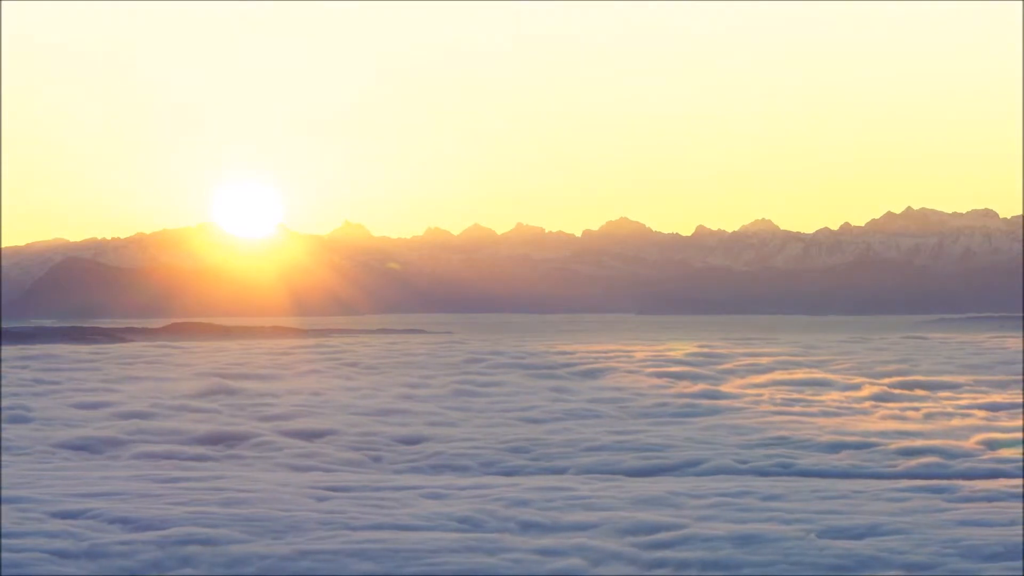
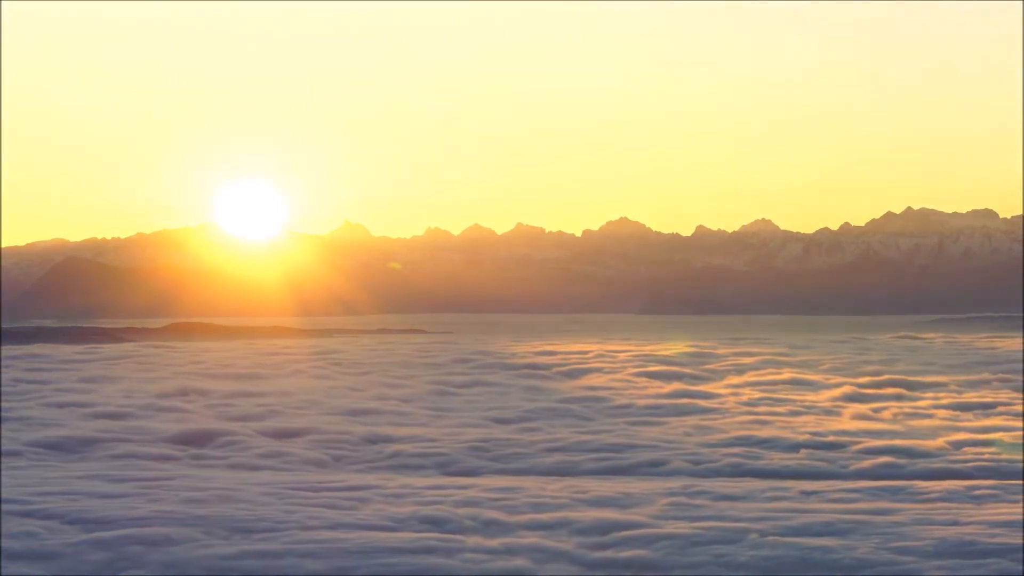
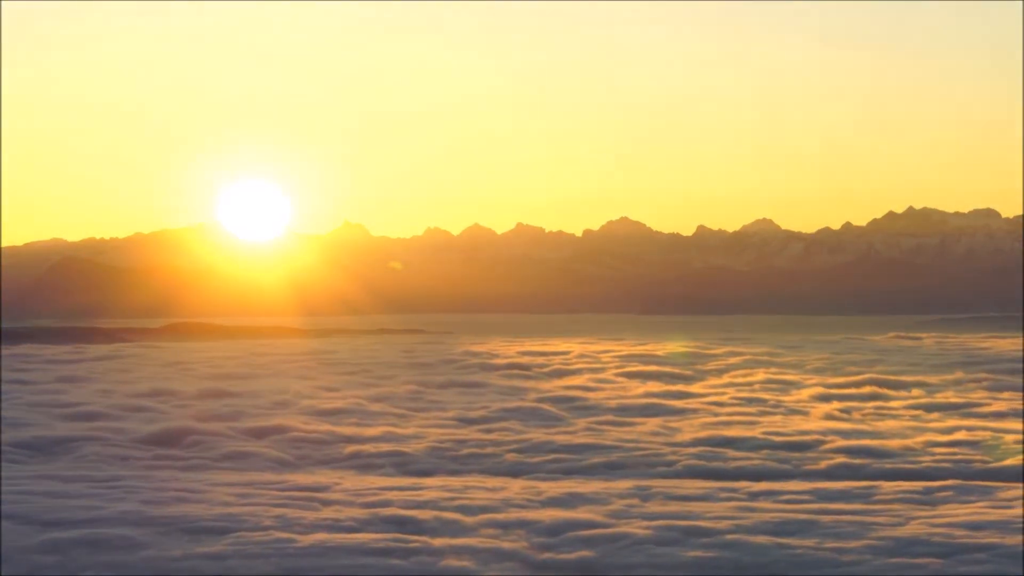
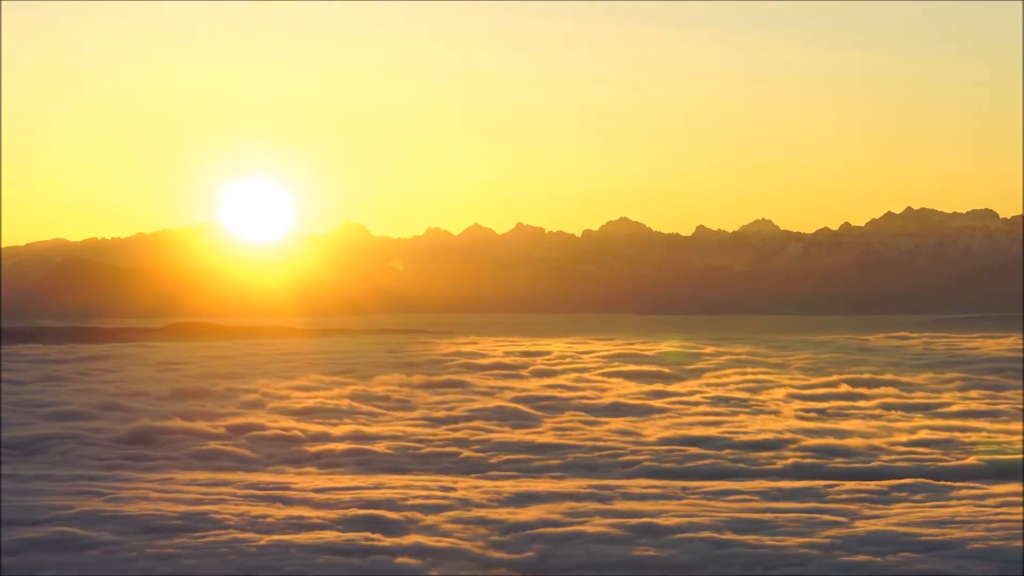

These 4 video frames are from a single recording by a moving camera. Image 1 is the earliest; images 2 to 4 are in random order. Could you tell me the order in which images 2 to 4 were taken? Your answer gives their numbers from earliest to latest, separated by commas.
2, 3, 4
